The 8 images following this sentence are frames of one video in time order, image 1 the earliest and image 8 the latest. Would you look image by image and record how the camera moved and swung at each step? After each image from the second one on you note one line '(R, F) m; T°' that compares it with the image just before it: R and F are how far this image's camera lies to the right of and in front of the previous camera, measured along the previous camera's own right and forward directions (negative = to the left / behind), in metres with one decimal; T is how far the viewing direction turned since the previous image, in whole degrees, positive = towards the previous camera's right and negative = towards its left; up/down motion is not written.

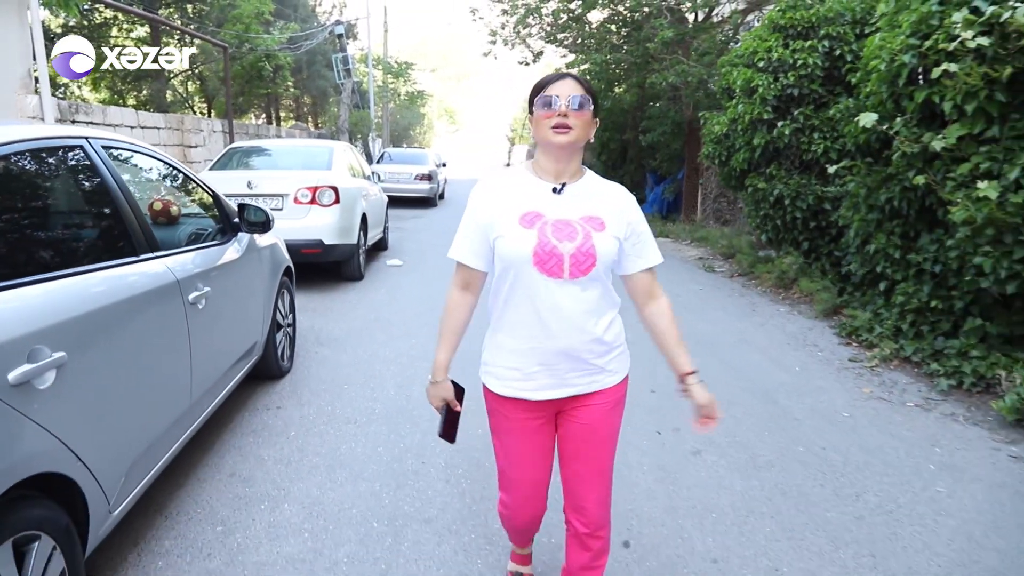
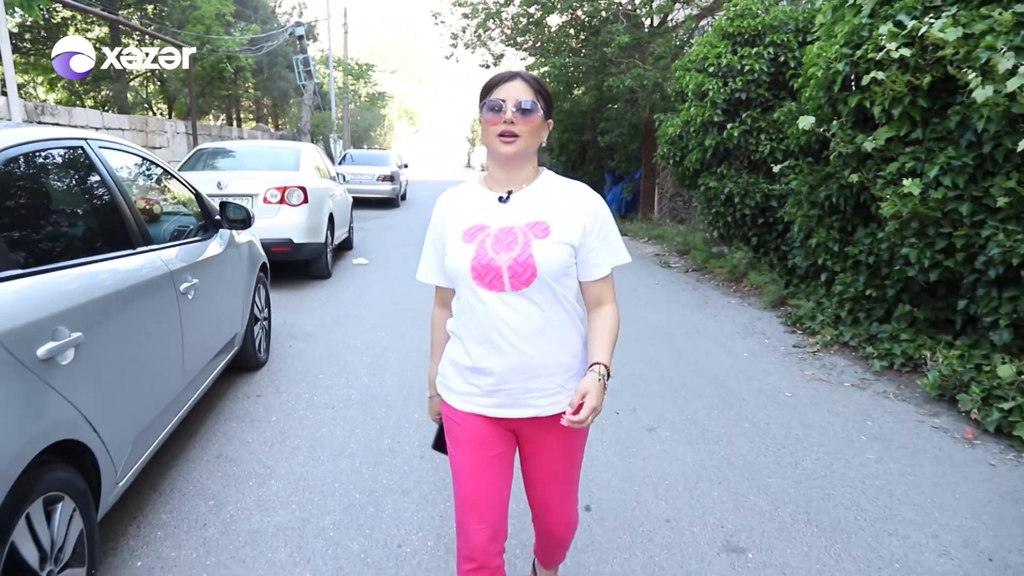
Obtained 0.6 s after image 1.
(0.0, -0.3) m; +3°
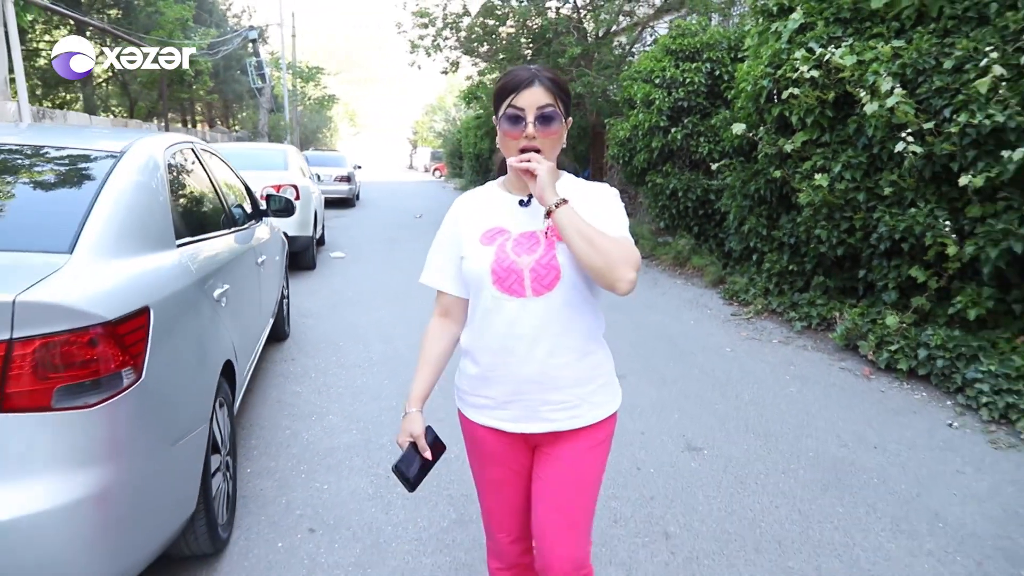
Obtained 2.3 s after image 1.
(-0.4, -1.0) m; +5°
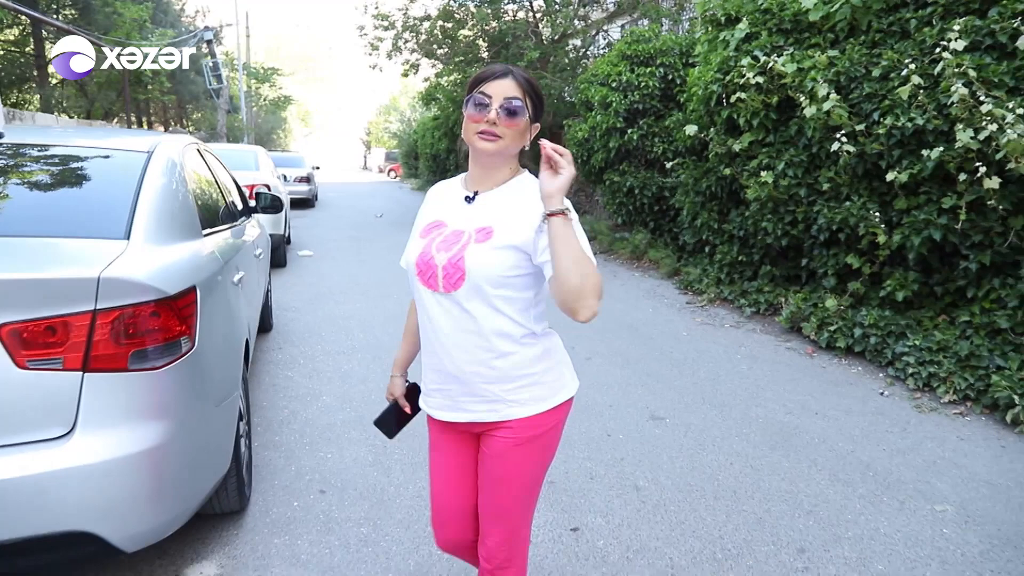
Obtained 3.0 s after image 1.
(-0.2, -0.4) m; +3°
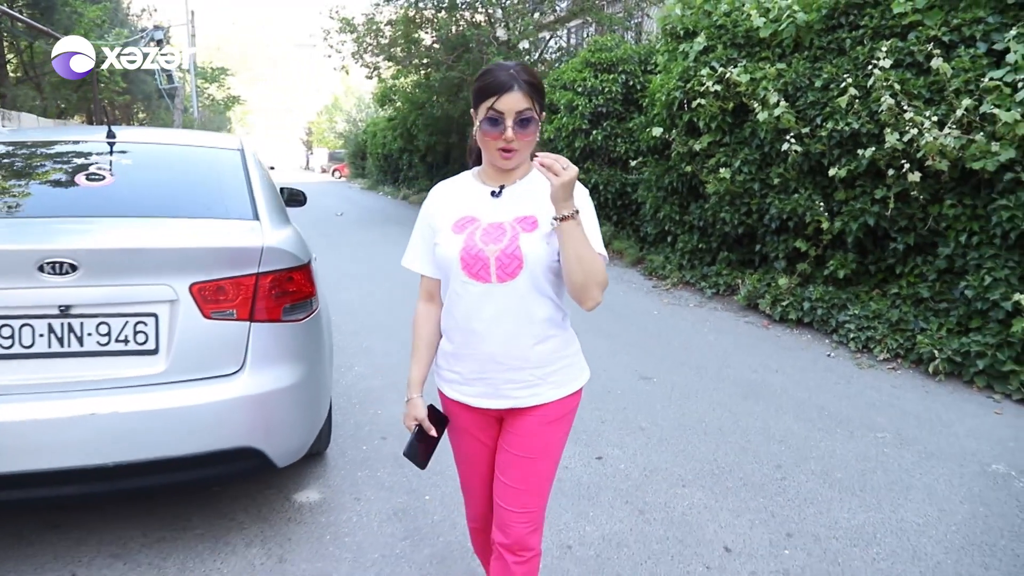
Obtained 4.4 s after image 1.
(-0.5, -0.7) m; +5°
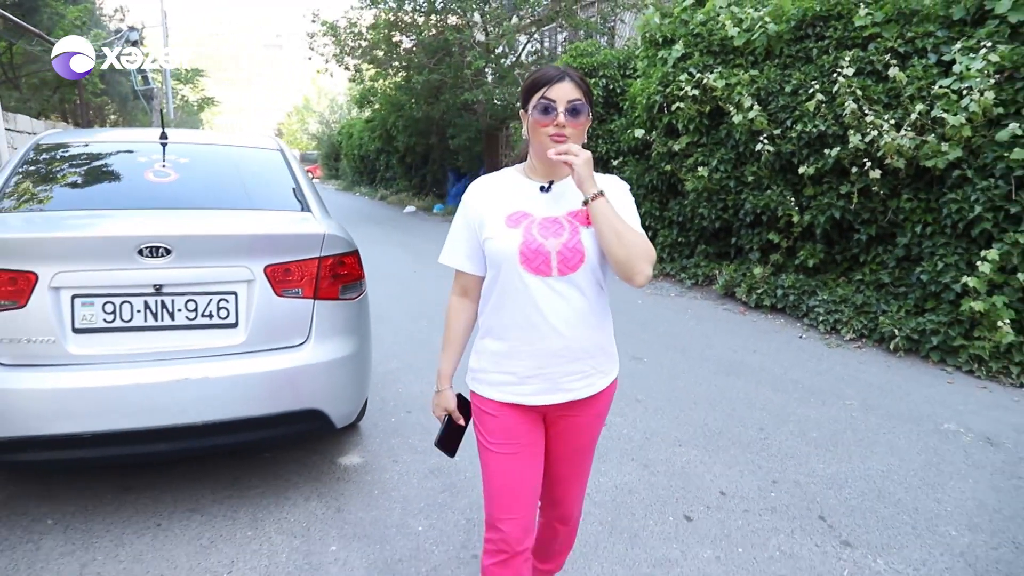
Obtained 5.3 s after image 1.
(-0.3, -0.5) m; +2°
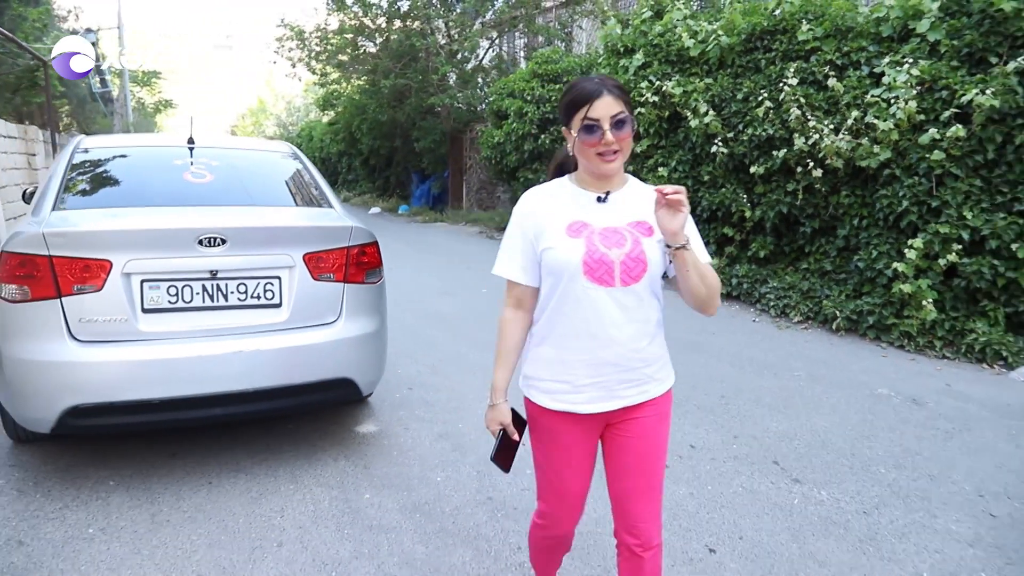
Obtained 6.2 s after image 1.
(-0.2, -0.5) m; +3°
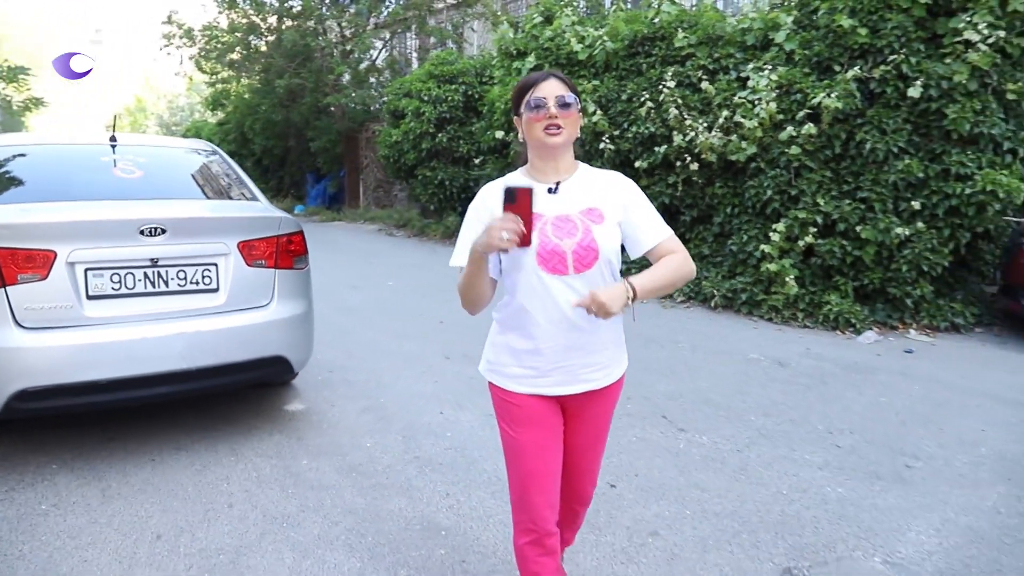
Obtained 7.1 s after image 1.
(-0.1, -0.4) m; +8°
